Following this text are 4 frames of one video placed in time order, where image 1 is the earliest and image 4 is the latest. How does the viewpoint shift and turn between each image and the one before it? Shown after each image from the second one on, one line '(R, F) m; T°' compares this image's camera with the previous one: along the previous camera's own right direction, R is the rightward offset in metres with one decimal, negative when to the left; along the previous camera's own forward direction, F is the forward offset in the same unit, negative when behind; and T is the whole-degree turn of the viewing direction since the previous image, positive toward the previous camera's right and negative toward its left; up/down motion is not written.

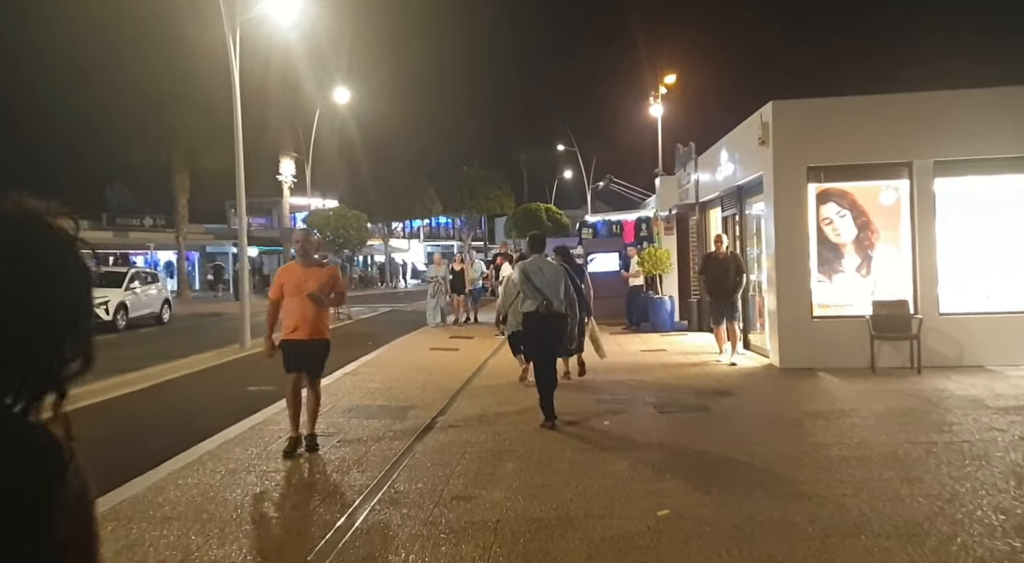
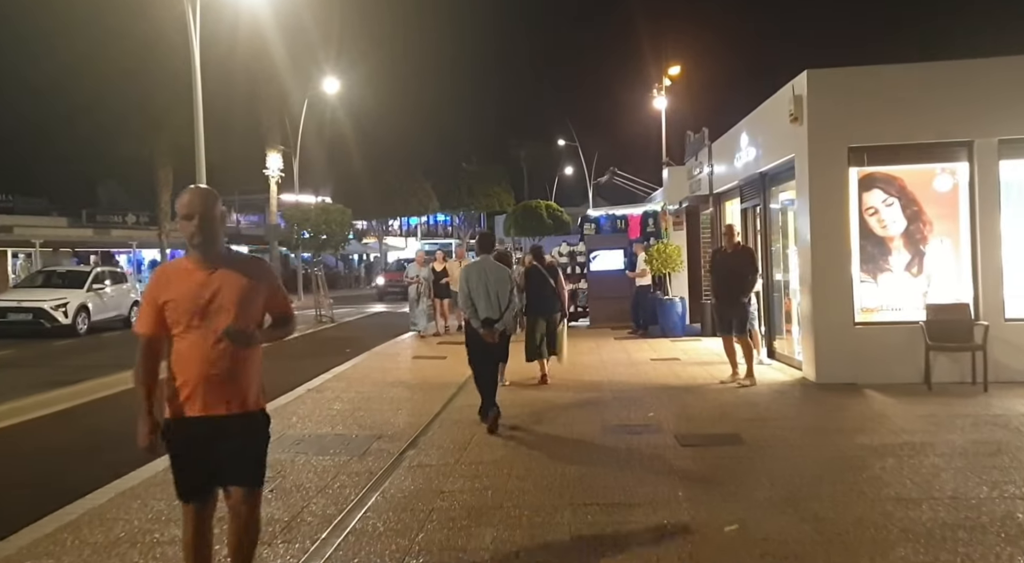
(+0.1, +1.6) m; 0°
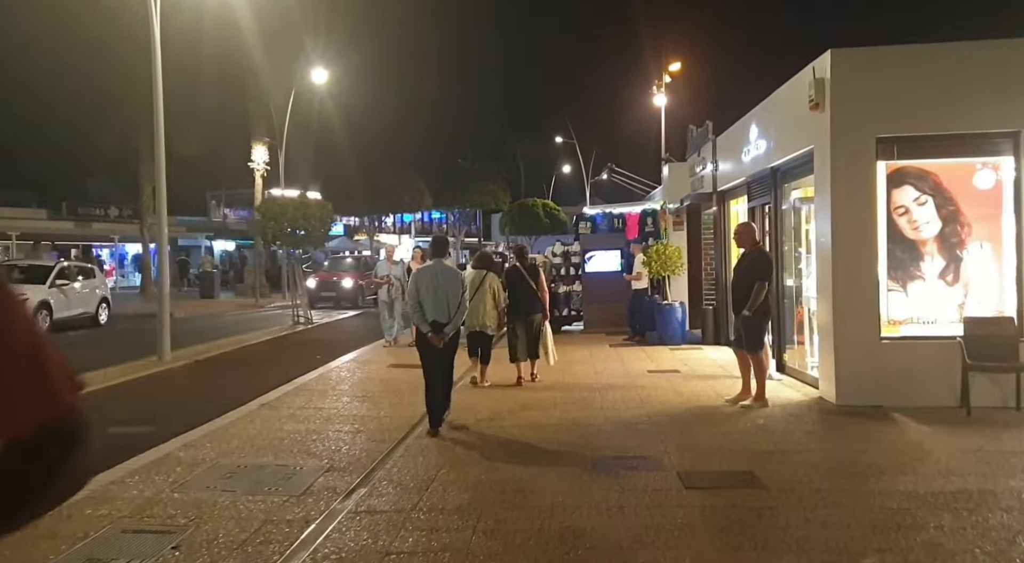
(+0.2, +1.2) m; 0°
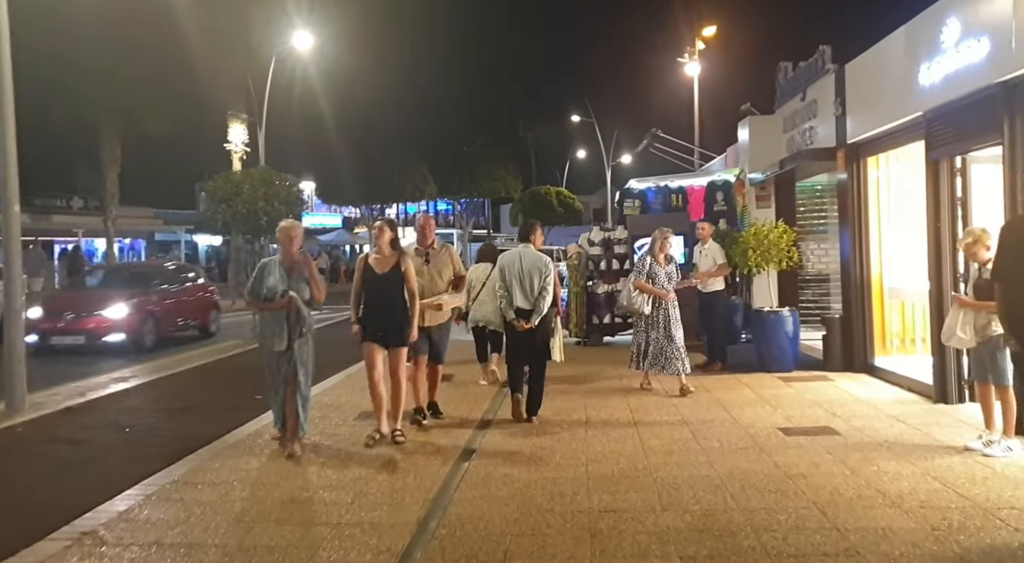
(-0.3, +4.6) m; -1°
